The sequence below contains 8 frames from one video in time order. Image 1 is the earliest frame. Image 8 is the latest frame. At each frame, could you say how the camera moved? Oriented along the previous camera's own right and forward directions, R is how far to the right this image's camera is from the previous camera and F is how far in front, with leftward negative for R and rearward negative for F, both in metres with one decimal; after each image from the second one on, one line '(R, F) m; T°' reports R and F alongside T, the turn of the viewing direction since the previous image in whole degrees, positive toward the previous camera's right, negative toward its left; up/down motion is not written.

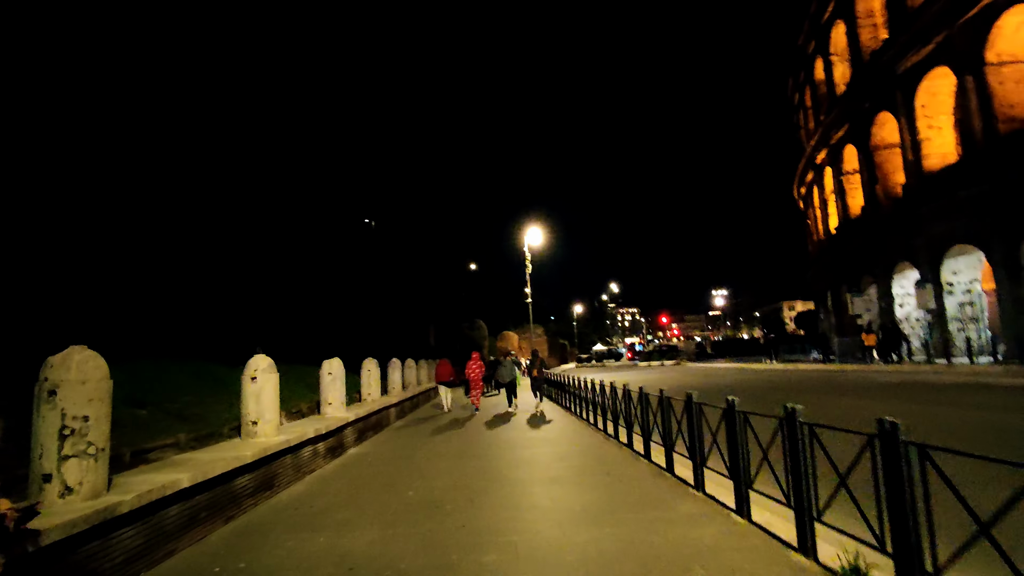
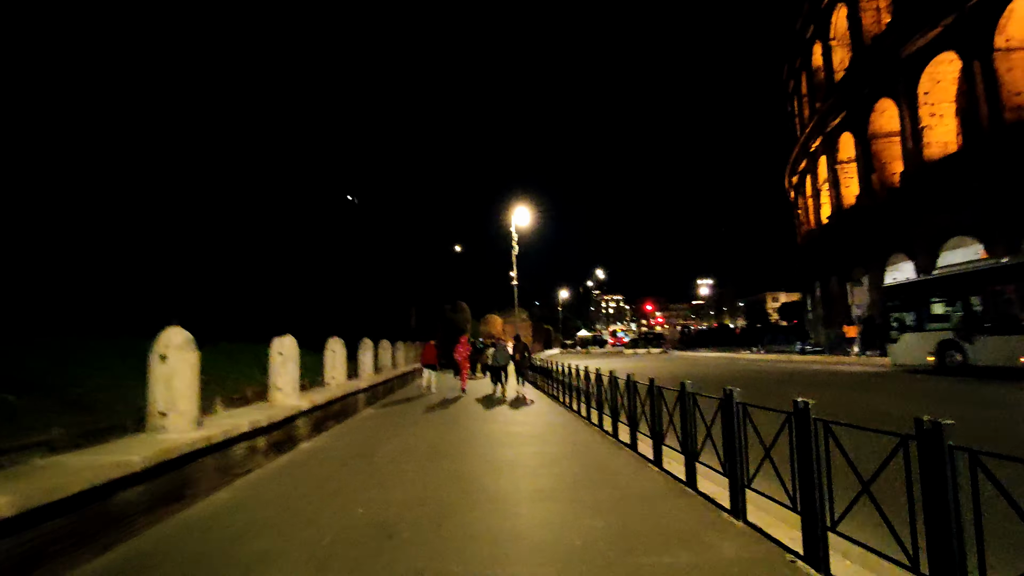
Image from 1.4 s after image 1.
(0.0, +1.7) m; +1°
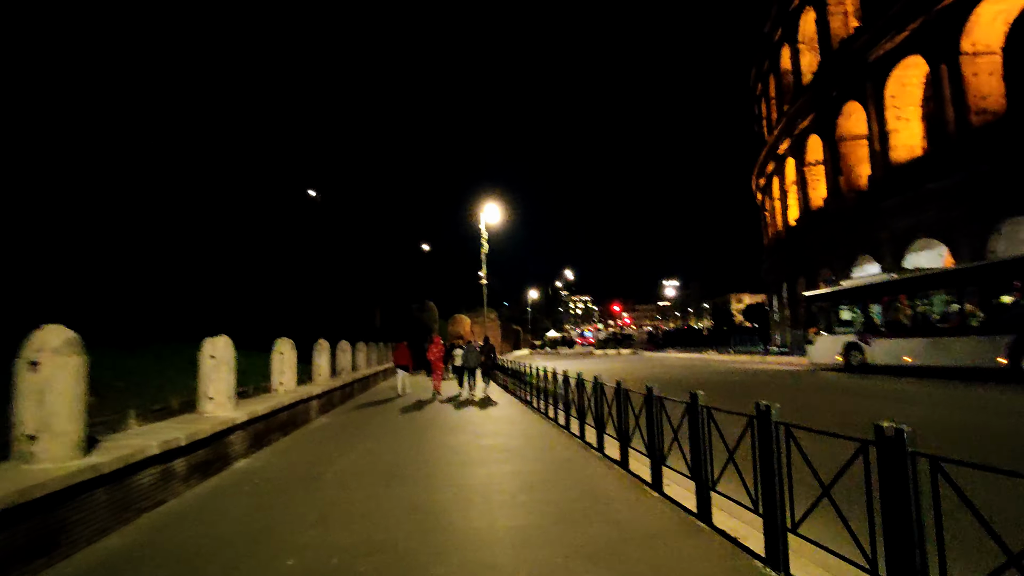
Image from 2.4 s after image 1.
(-0.1, +1.2) m; +3°
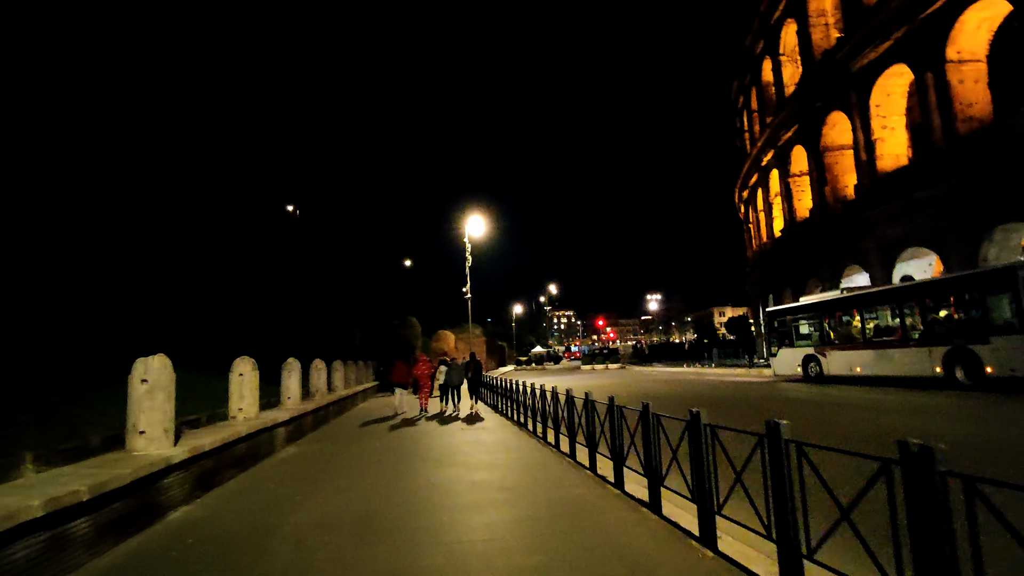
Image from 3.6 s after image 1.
(-0.2, +1.4) m; +2°
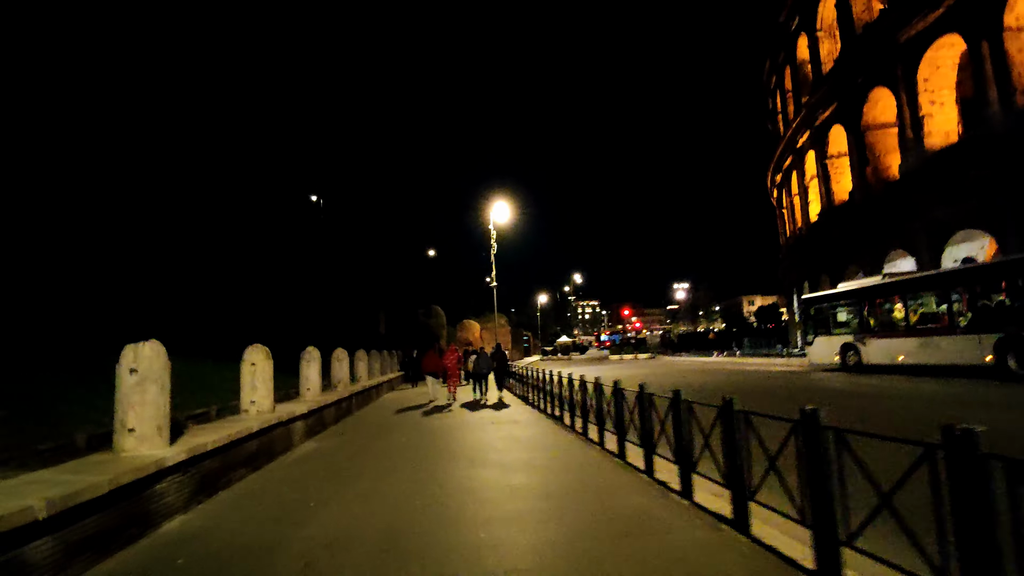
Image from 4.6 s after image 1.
(-0.2, +1.1) m; -2°
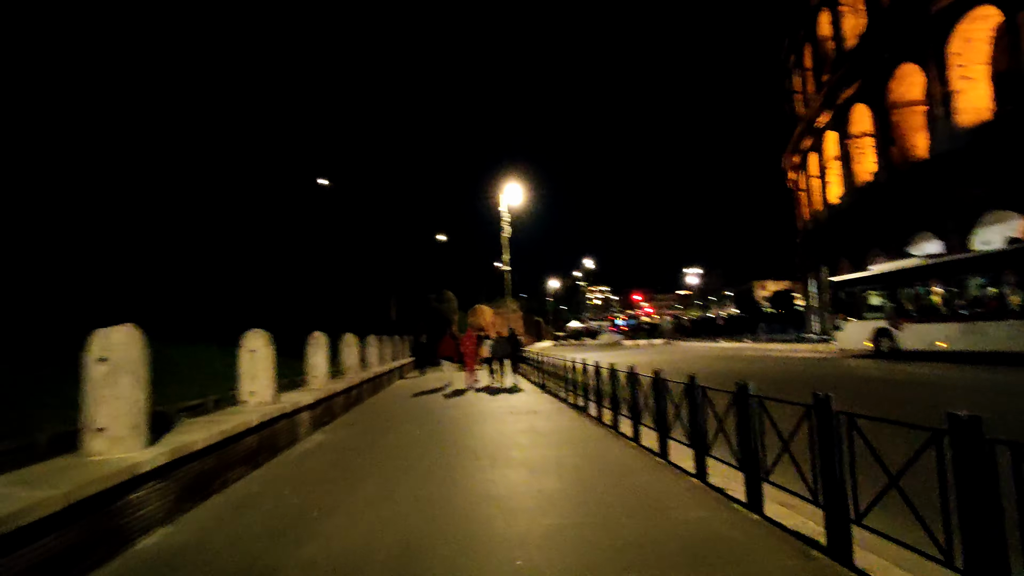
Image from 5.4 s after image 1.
(-0.2, +1.0) m; -1°
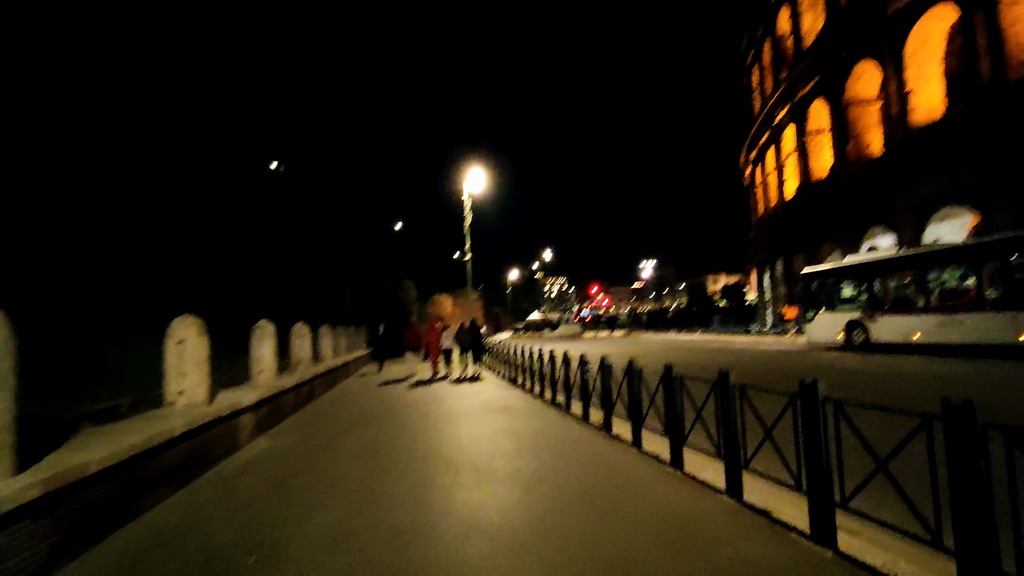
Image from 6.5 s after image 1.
(-0.4, +1.3) m; +4°
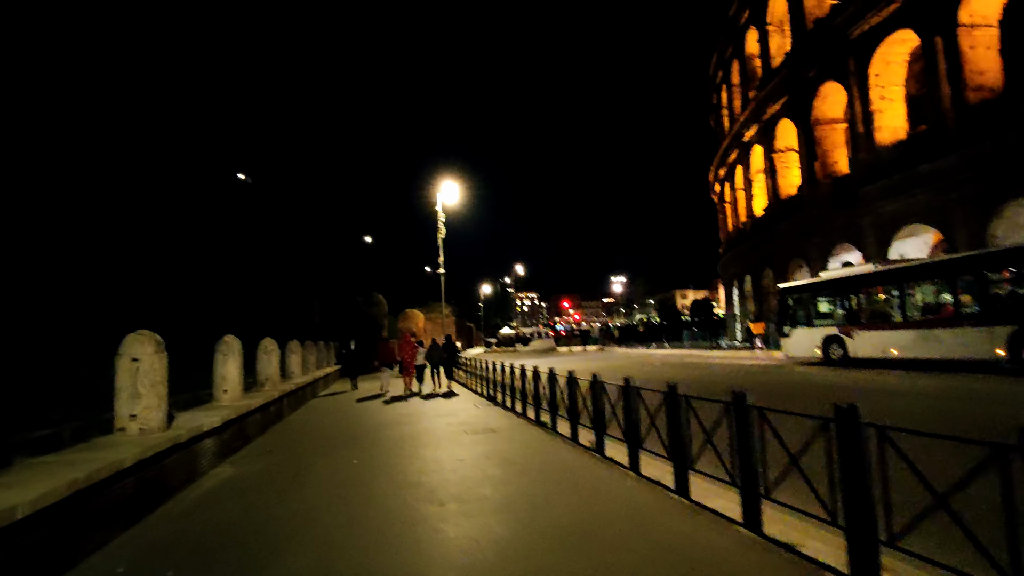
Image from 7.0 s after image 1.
(-0.2, +0.5) m; +3°
